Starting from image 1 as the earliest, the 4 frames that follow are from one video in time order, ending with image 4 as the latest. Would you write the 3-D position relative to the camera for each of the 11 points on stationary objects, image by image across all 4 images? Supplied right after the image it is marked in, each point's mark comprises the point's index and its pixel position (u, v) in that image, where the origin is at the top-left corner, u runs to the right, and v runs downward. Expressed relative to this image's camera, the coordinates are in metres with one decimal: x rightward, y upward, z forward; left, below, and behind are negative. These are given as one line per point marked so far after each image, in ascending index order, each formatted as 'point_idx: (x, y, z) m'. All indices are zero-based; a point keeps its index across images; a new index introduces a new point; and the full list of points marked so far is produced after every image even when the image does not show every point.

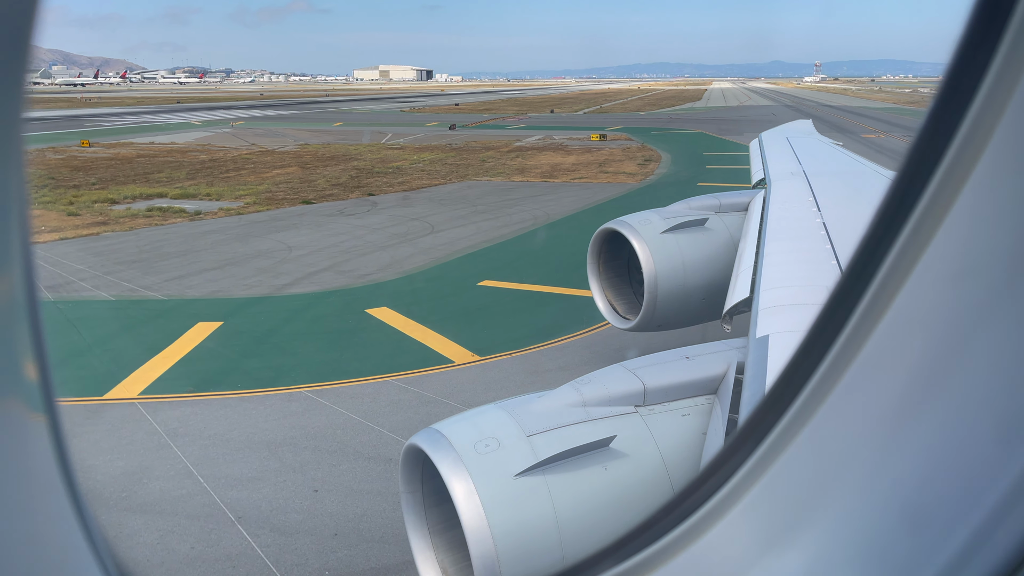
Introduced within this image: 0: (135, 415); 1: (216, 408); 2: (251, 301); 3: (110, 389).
0: (-4.7, -1.6, +8.0) m
1: (-3.8, -1.5, +8.3) m
2: (-6.2, -0.3, +15.2) m
3: (-5.7, -1.4, +9.1) m
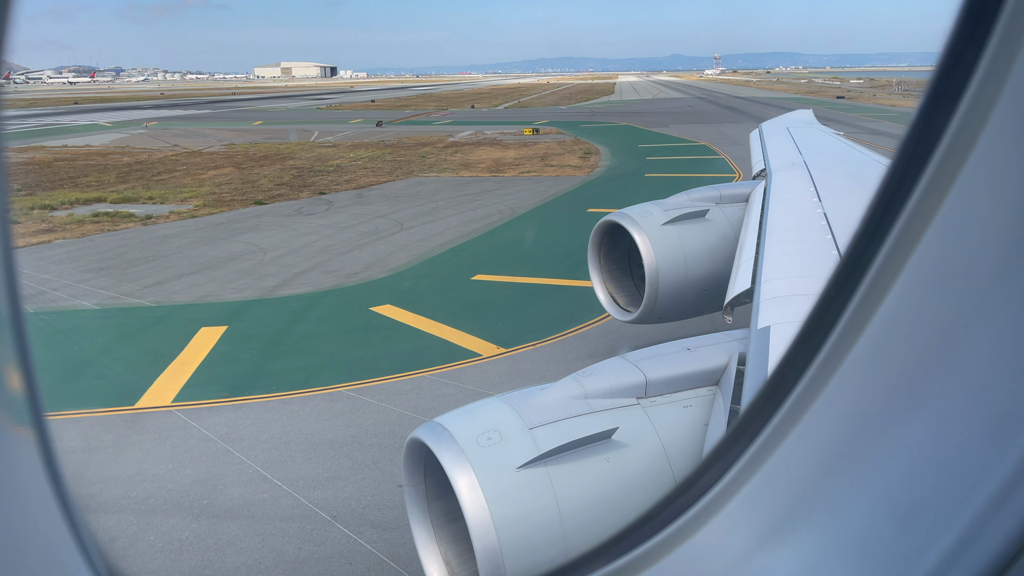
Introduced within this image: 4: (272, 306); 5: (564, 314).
0: (-4.1, -1.6, +7.8) m
1: (-3.2, -1.6, +8.2) m
2: (-6.1, -0.4, +14.9) m
3: (-5.1, -1.5, +8.8) m
4: (-5.5, -0.4, +14.7) m
5: (+1.0, -0.7, +14.8) m
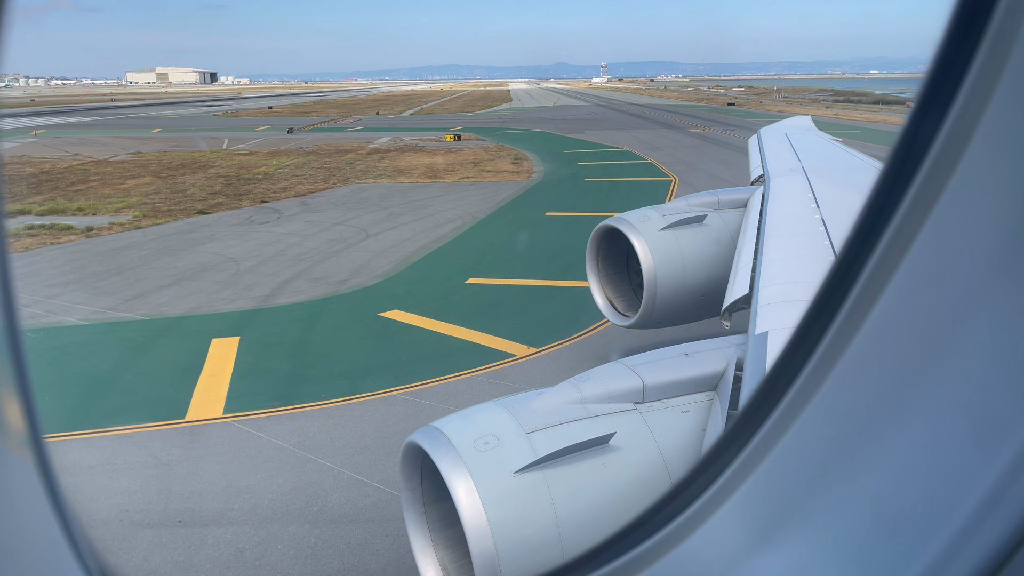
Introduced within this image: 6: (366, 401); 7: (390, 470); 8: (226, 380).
0: (-3.2, -1.7, +7.7) m
1: (-2.4, -1.7, +8.1) m
2: (-6.0, -0.6, +14.5) m
3: (-4.4, -1.7, +8.6) m
4: (-5.3, -0.6, +14.4) m
5: (+1.2, -0.8, +15.1) m
6: (-2.0, -1.5, +8.7) m
7: (-1.3, -1.9, +6.7) m
8: (-4.4, -1.4, +9.9) m
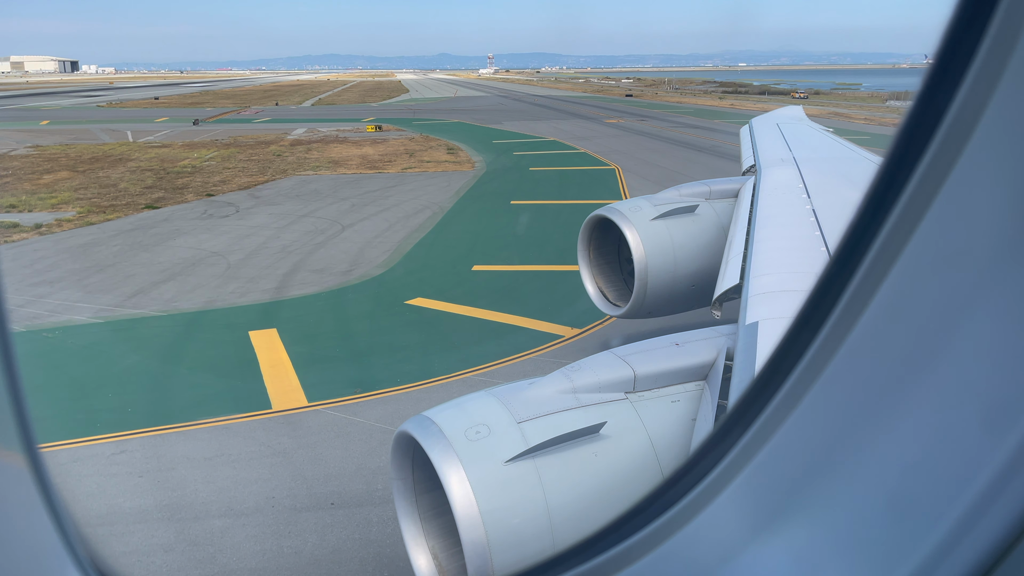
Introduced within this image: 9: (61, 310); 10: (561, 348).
0: (-2.1, -1.6, +7.7) m
1: (-1.3, -1.5, +8.2) m
2: (-5.4, -0.4, +14.3) m
3: (-3.3, -1.5, +8.5) m
4: (-4.7, -0.4, +14.2) m
5: (+1.7, -0.4, +15.4) m
6: (-0.9, -1.4, +8.8) m
7: (0.0, -1.7, +6.8) m
8: (-3.4, -1.3, +9.8) m
9: (-10.7, -0.5, +15.2) m
10: (+0.8, -1.0, +10.8) m
